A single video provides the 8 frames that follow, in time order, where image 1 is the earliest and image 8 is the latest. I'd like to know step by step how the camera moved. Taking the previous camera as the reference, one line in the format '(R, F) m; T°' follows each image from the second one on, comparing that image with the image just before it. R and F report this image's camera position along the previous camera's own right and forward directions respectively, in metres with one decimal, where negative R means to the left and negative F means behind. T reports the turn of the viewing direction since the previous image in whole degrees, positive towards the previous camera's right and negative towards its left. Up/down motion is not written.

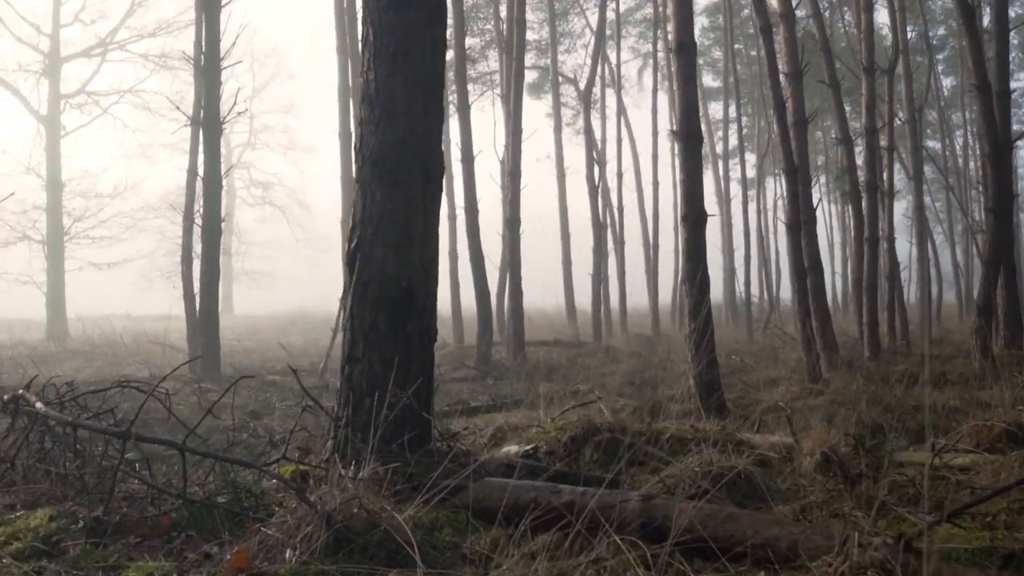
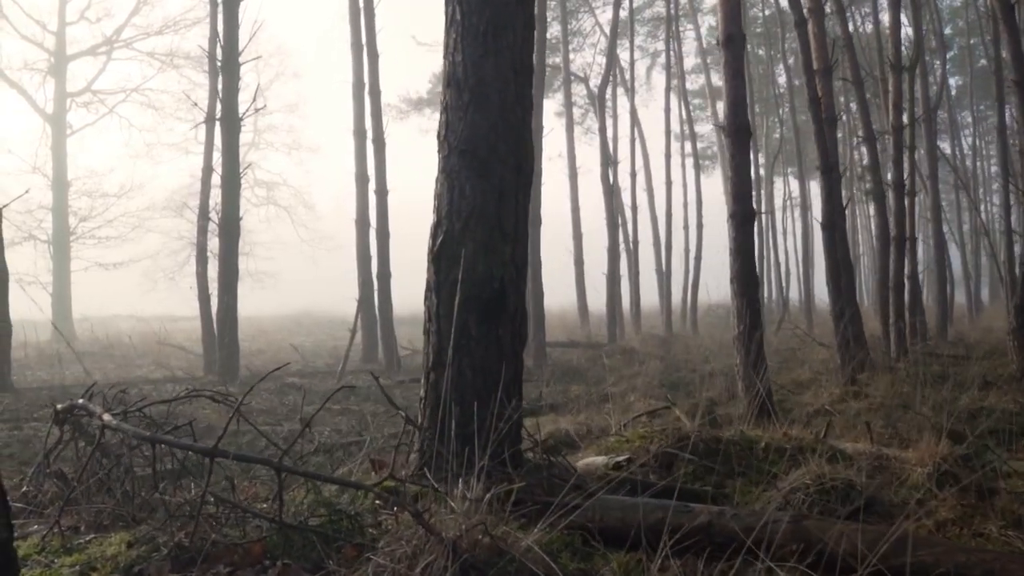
(-0.6, +0.4) m; 0°
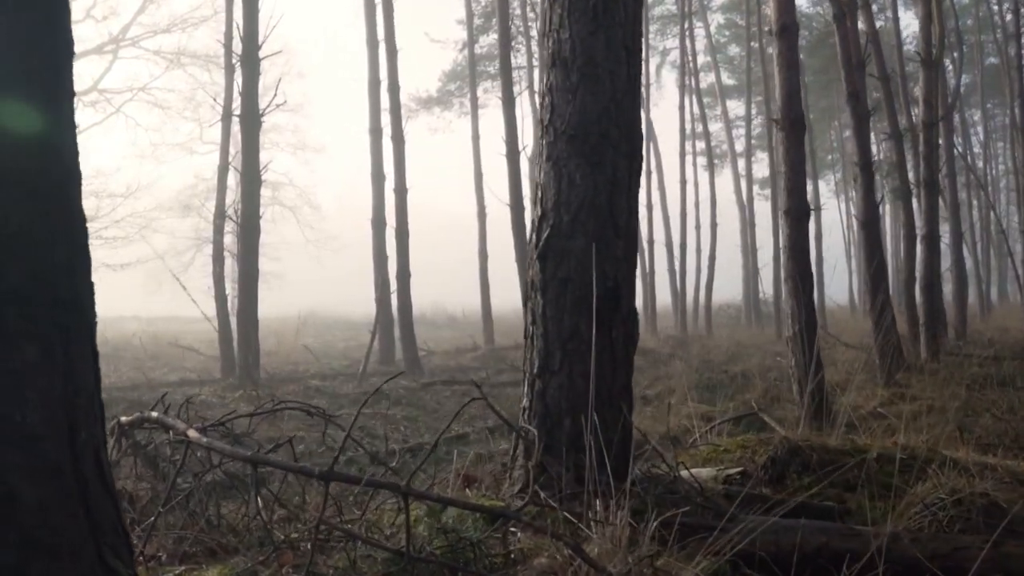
(-0.6, +0.4) m; 0°
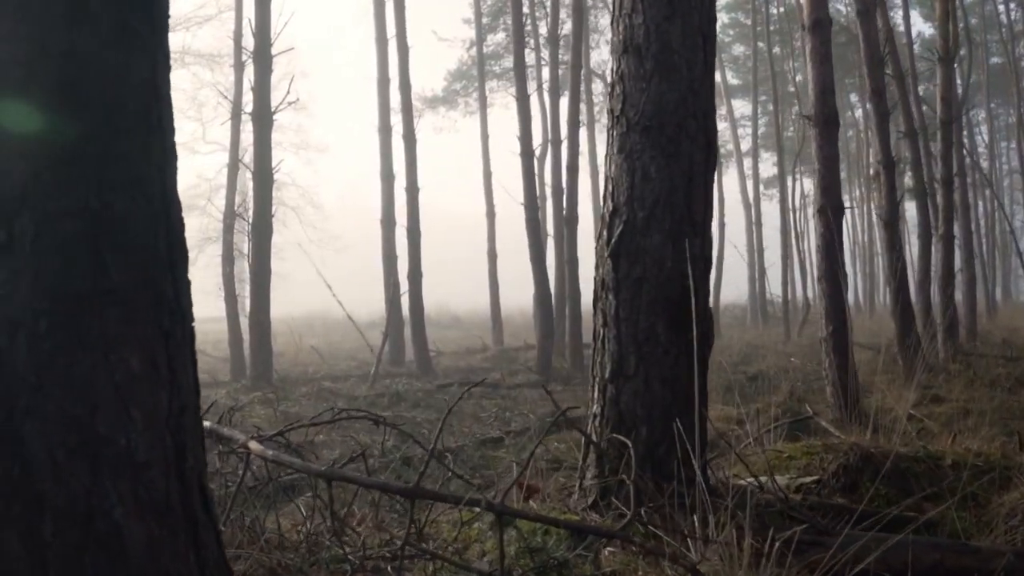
(-0.3, +0.2) m; 0°
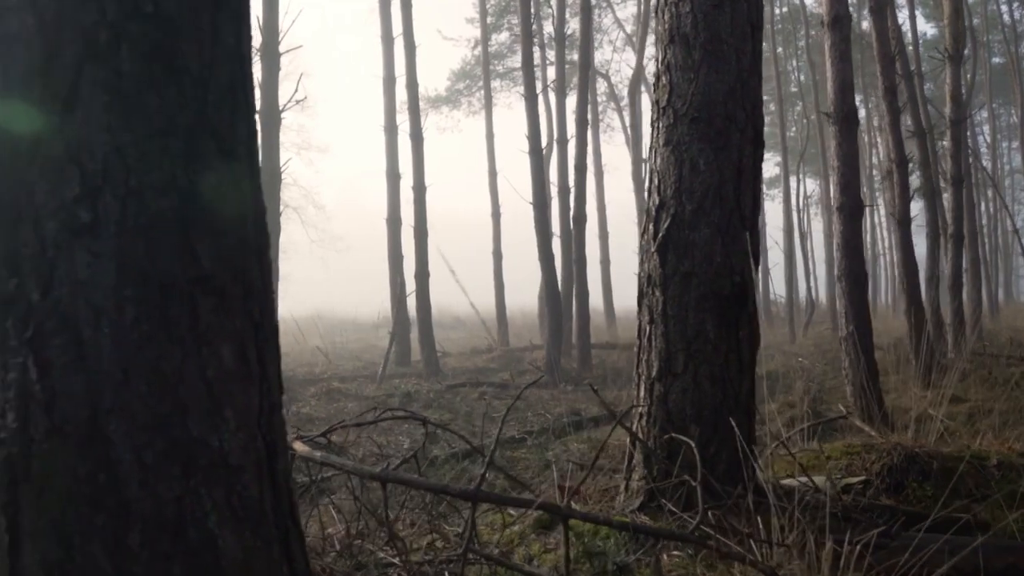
(-0.2, +0.1) m; 0°
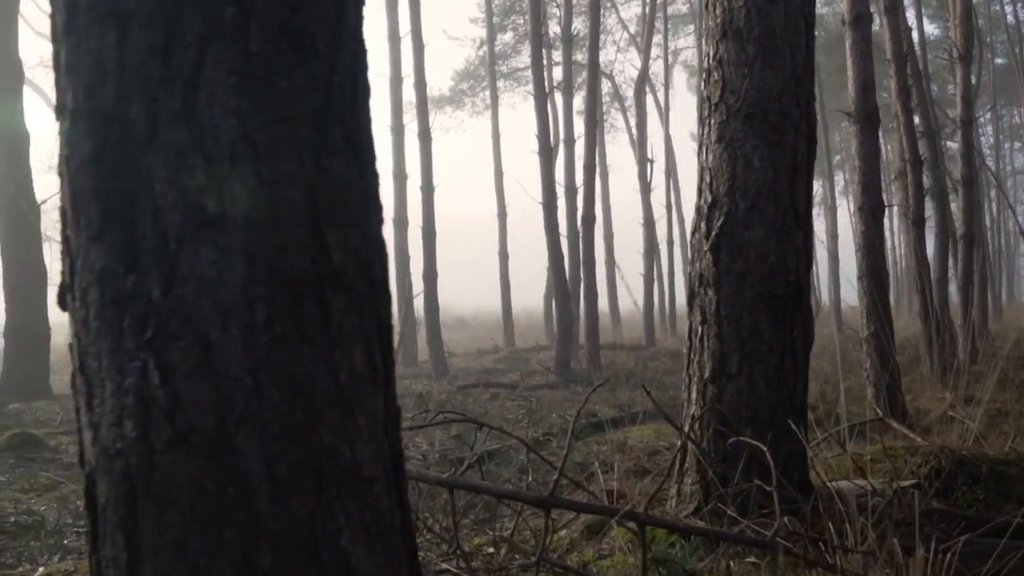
(-0.2, +0.1) m; 0°
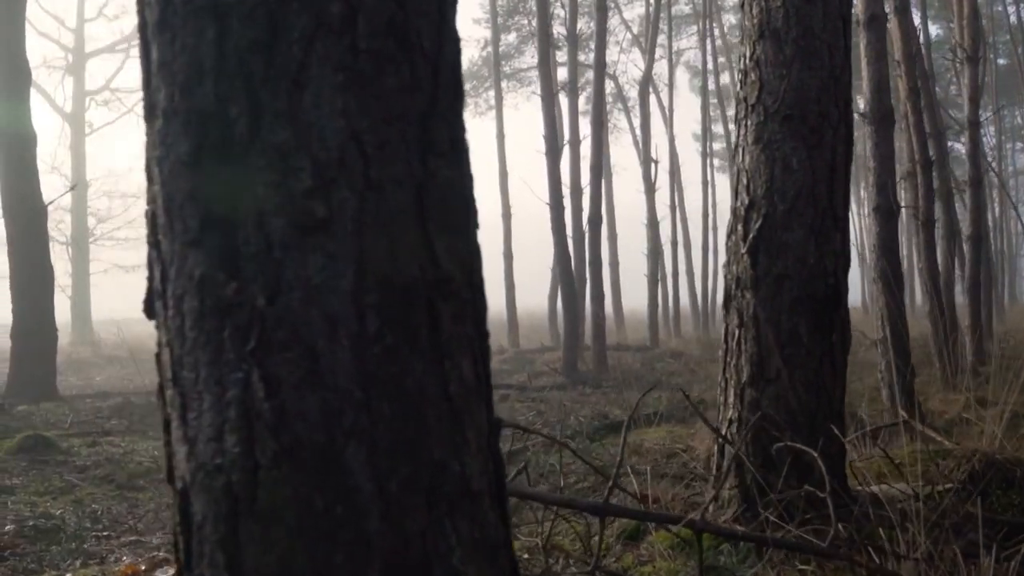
(-0.2, 0.0) m; 0°
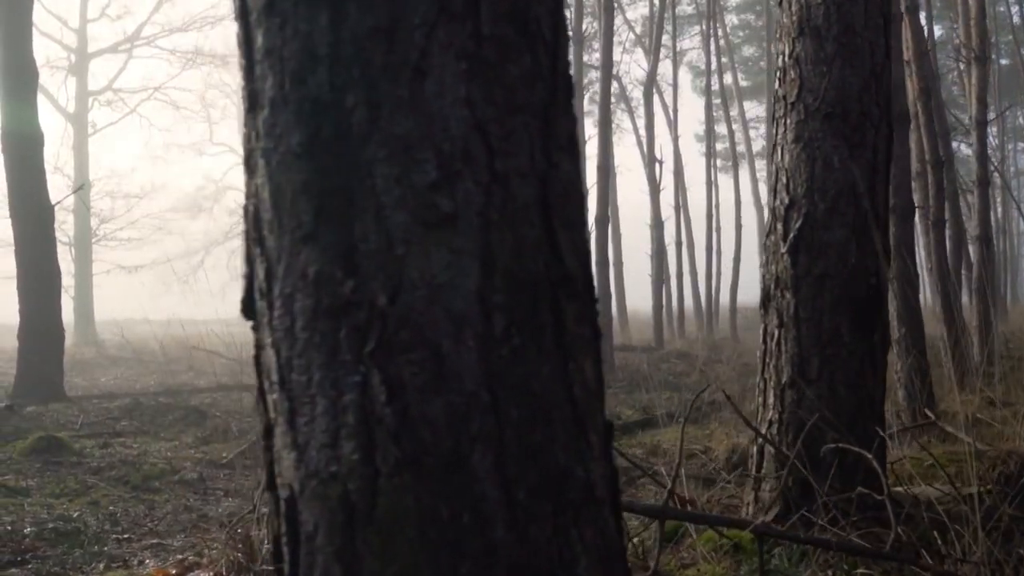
(-0.2, 0.0) m; 0°
